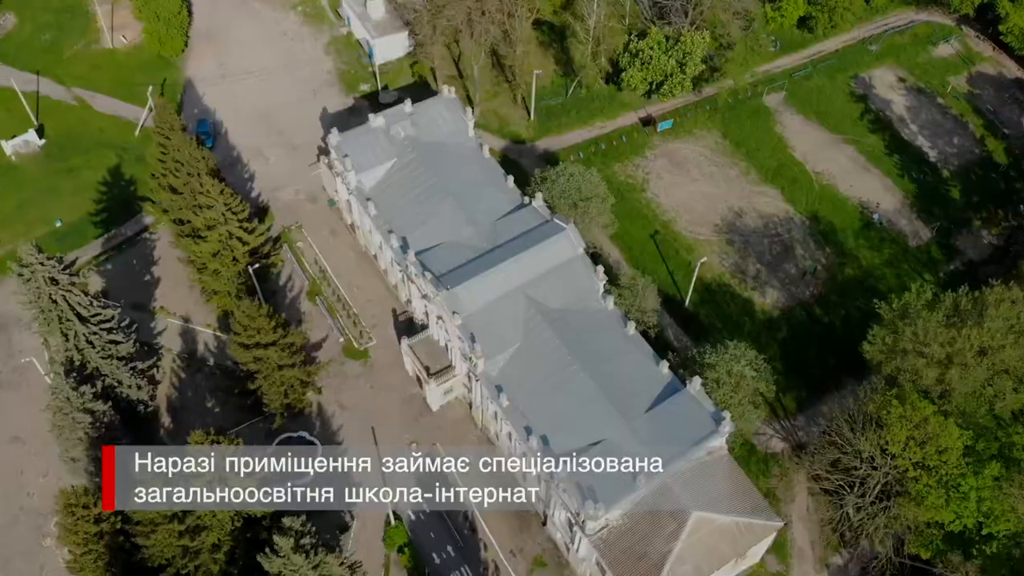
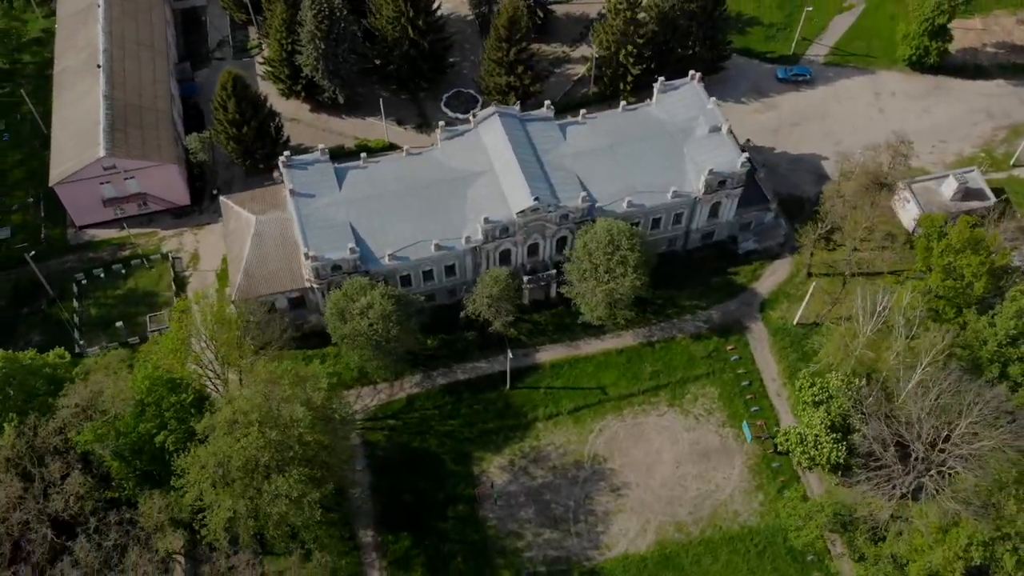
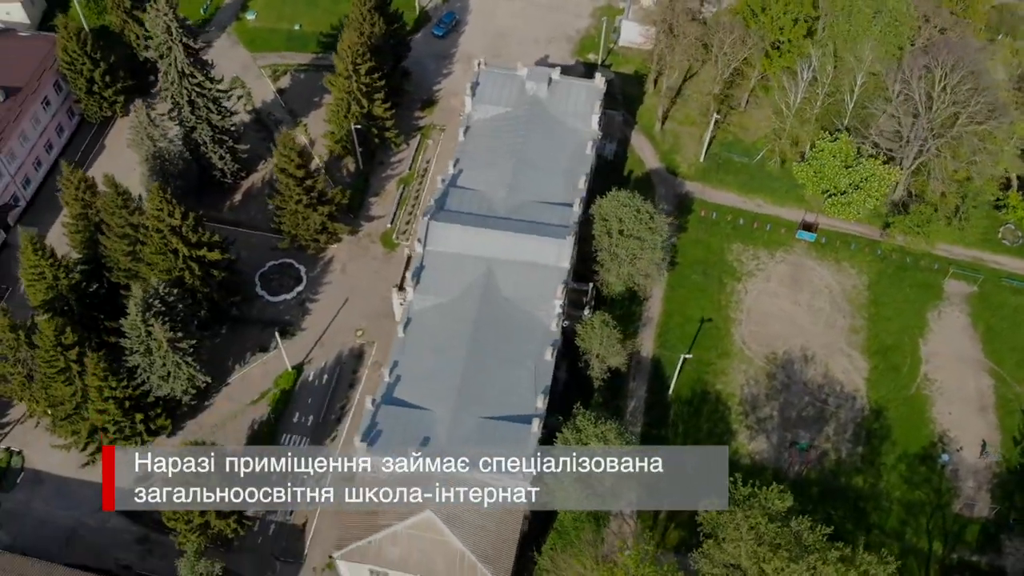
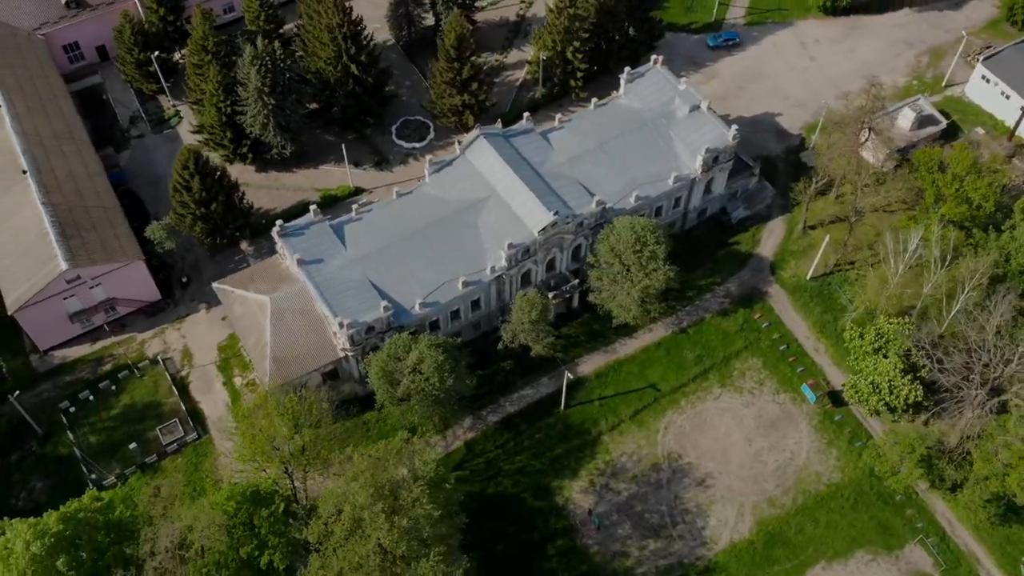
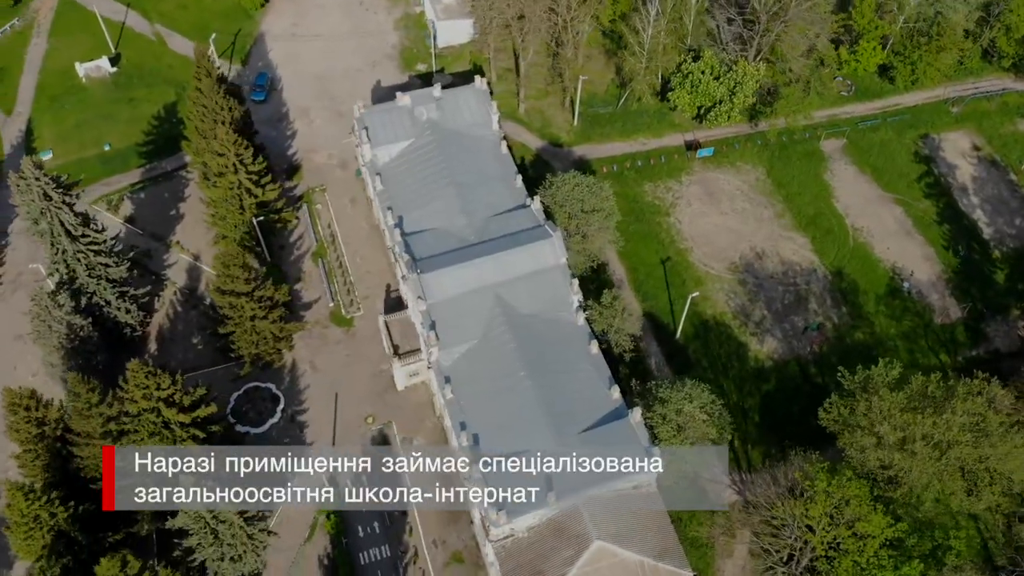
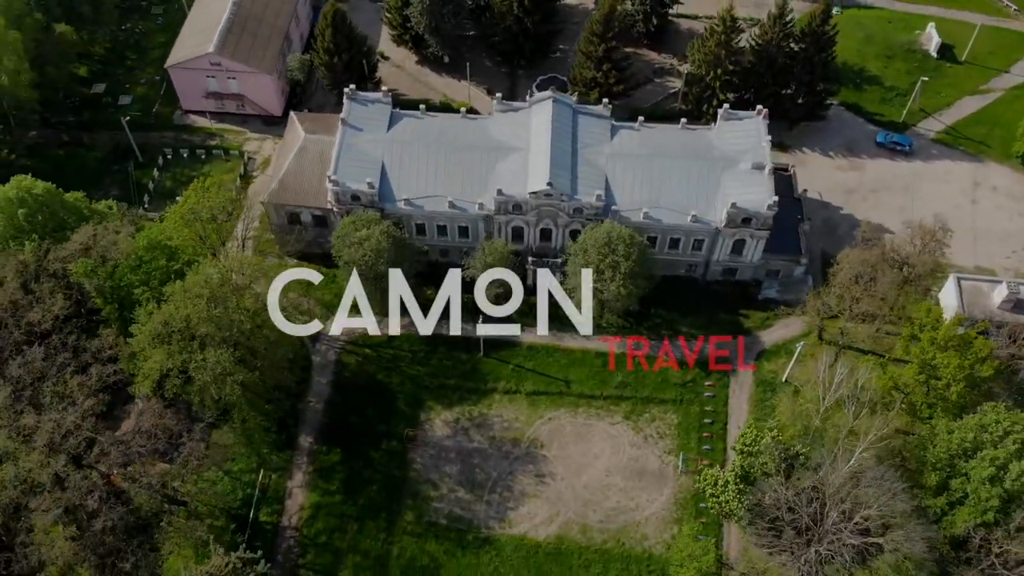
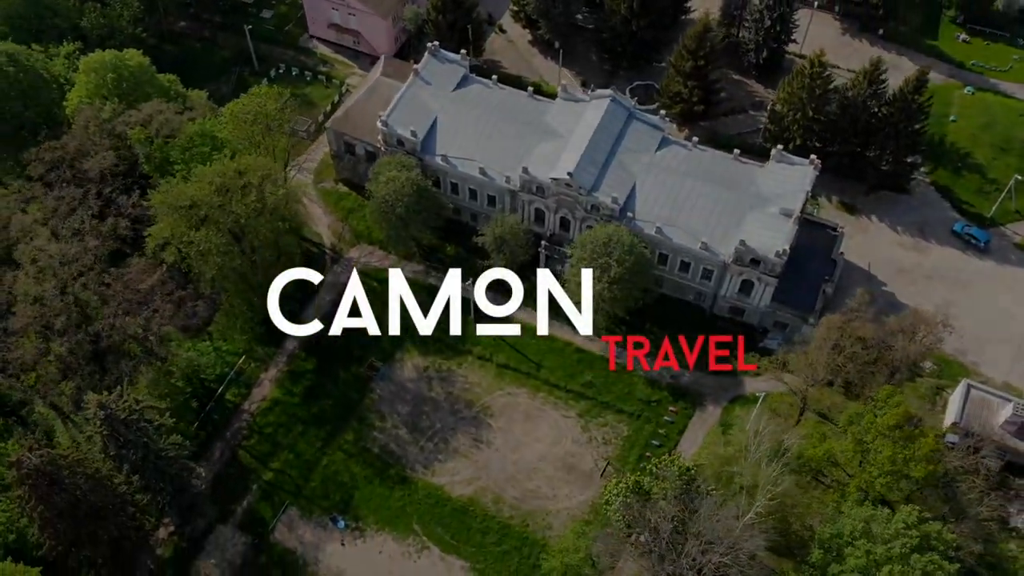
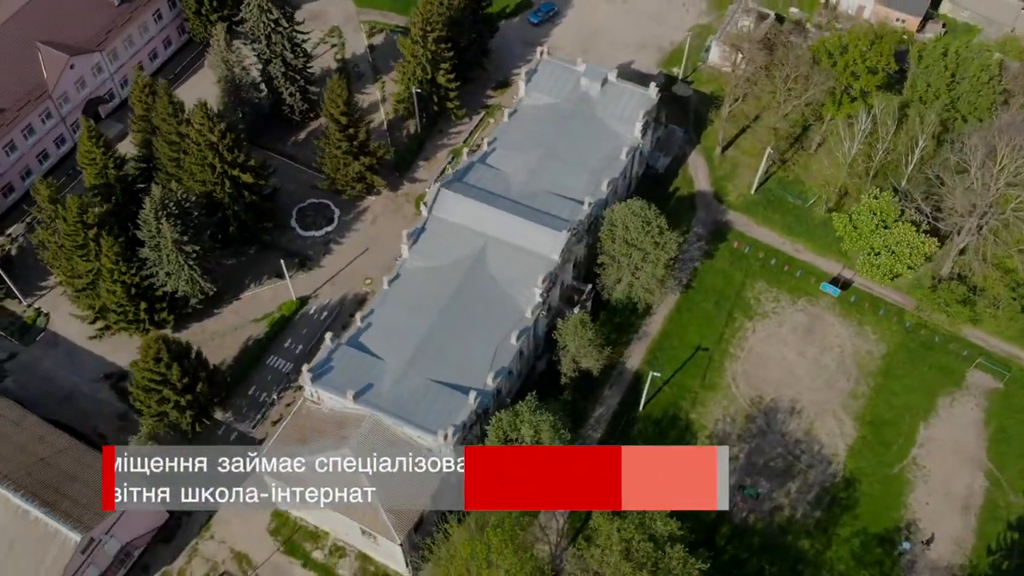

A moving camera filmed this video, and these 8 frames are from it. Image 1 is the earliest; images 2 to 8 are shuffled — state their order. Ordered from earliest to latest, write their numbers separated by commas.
5, 3, 8, 4, 2, 6, 7
